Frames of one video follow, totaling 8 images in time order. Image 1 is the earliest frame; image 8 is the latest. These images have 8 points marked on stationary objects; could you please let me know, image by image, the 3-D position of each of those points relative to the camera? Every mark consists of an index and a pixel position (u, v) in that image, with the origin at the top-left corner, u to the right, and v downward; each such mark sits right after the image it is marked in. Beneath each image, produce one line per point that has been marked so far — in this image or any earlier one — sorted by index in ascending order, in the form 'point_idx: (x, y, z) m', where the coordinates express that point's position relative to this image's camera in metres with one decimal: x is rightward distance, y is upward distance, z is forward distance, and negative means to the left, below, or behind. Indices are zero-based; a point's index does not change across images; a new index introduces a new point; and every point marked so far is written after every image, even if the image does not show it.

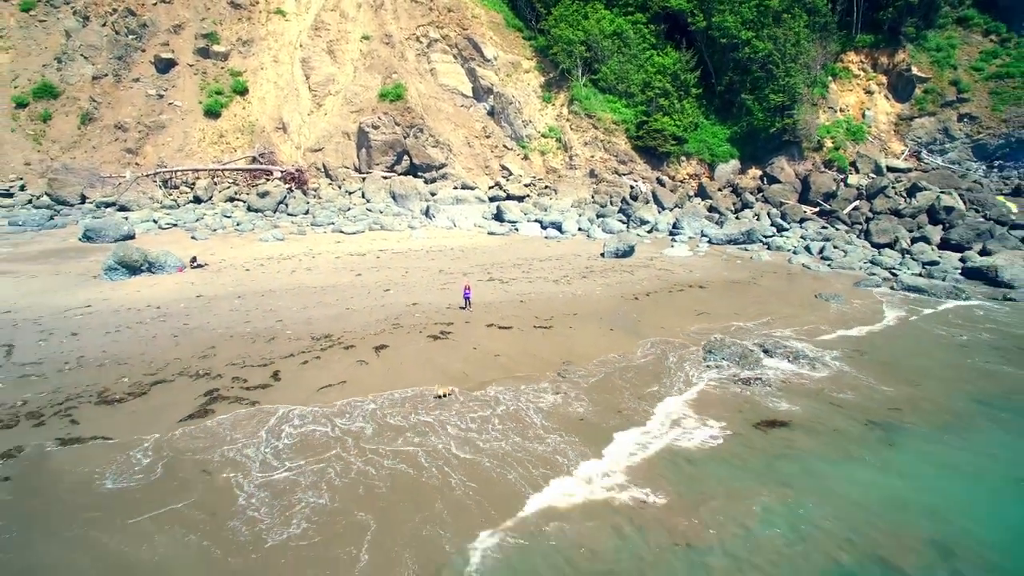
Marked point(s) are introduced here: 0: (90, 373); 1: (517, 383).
0: (-6.1, -1.2, +8.8) m
1: (+0.1, -1.4, +9.5) m
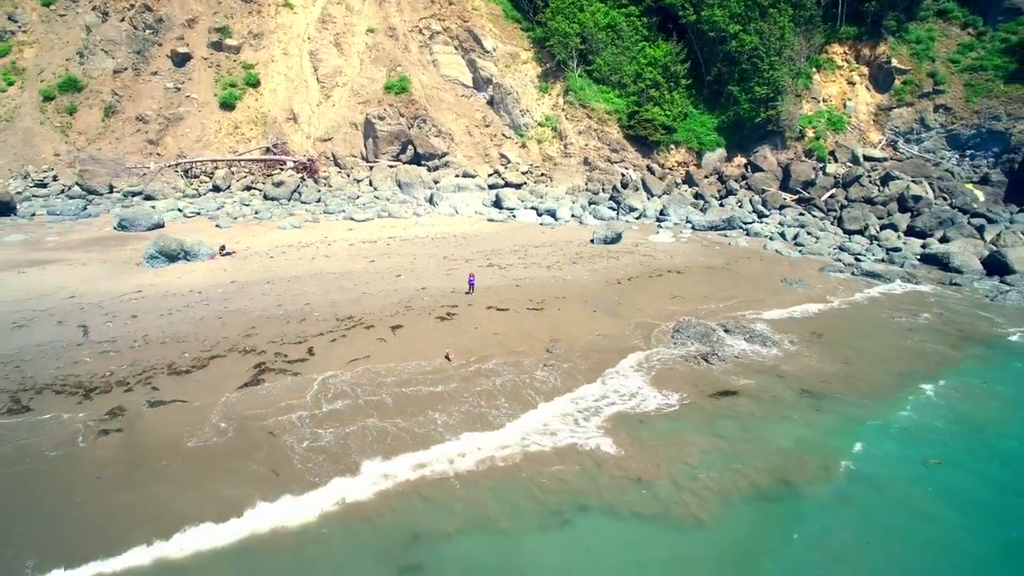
0: (-6.2, -1.1, +10.6) m
1: (0.0, -1.2, +11.3) m
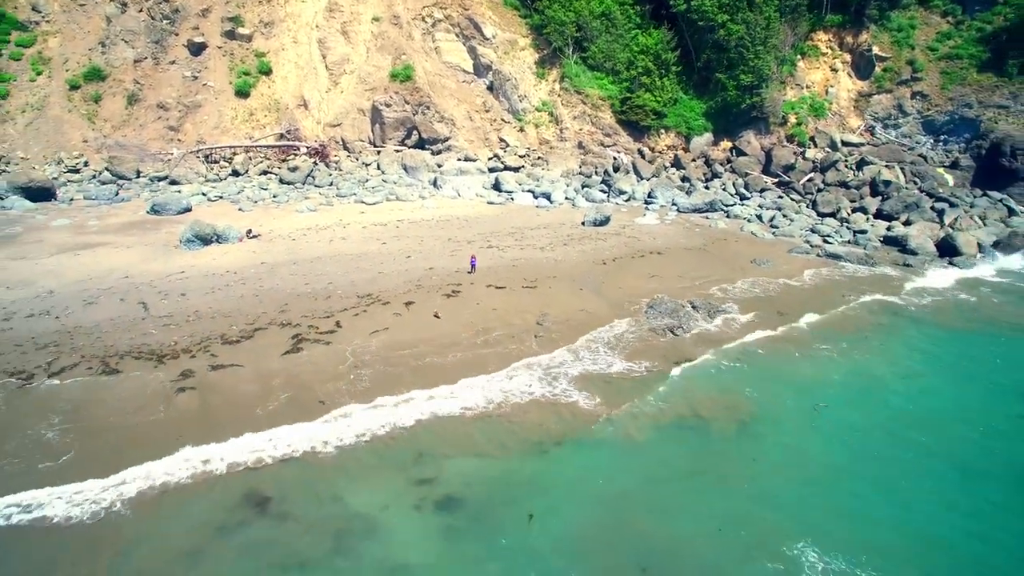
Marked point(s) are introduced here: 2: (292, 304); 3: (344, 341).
0: (-6.3, -0.7, +12.6) m
1: (-0.1, -0.8, +13.3) m
2: (-4.9, -0.4, +13.7) m
3: (-3.4, -1.0, +12.3) m
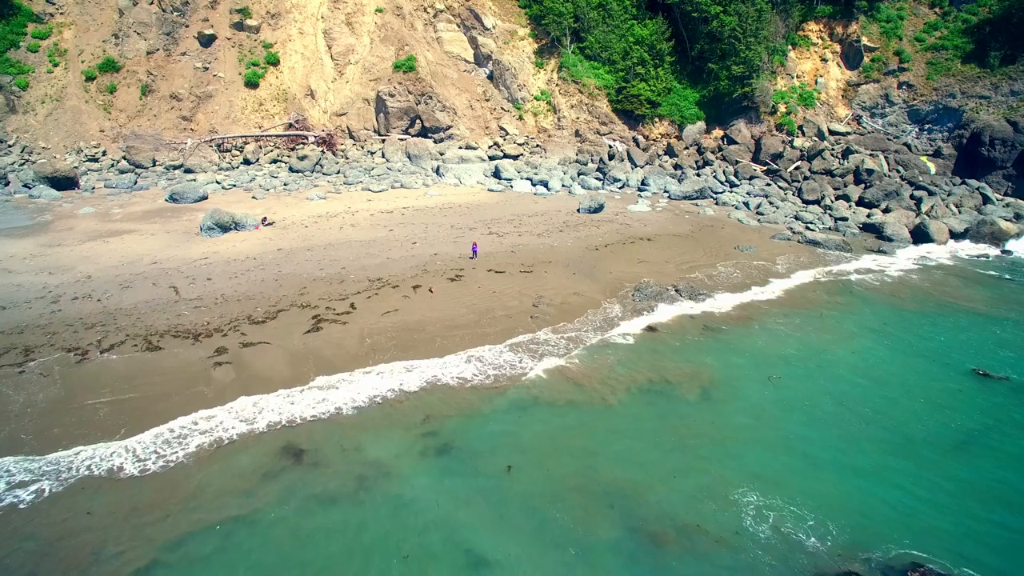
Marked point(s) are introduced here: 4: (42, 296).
0: (-6.3, -0.4, +13.9) m
1: (-0.1, -0.5, +14.6) m
2: (-5.0, 0.0, +15.0) m
3: (-3.4, -0.7, +13.7) m
4: (-10.7, -0.2, +14.0) m
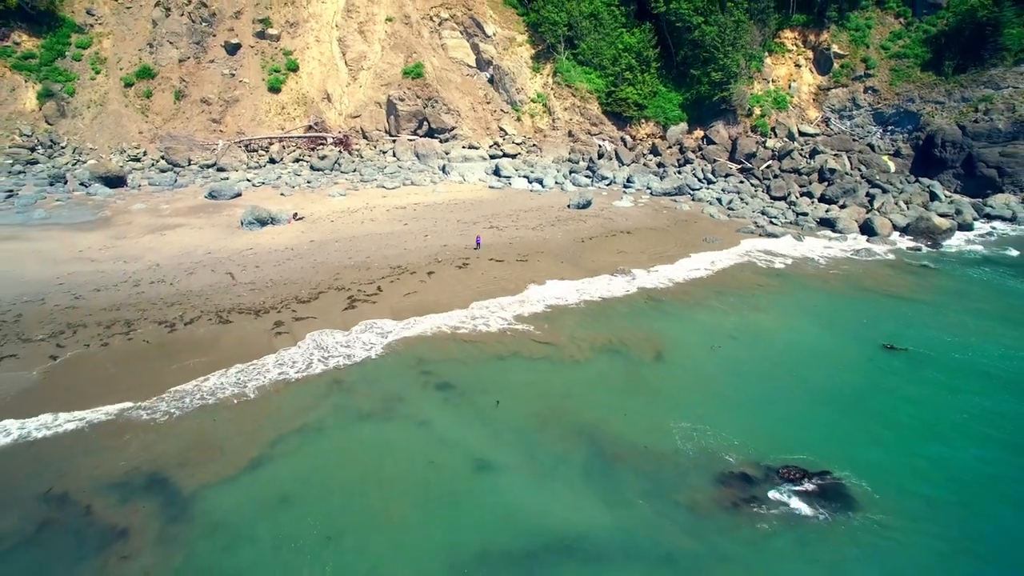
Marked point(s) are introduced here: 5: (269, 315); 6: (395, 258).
0: (-6.4, 0.0, +17.0) m
1: (-0.2, -0.1, +17.7) m
2: (-5.0, +0.4, +18.1) m
3: (-3.5, -0.3, +16.8) m
4: (-10.8, +0.2, +17.1) m
5: (-6.2, -0.7, +15.5) m
6: (-3.7, +1.0, +19.4) m
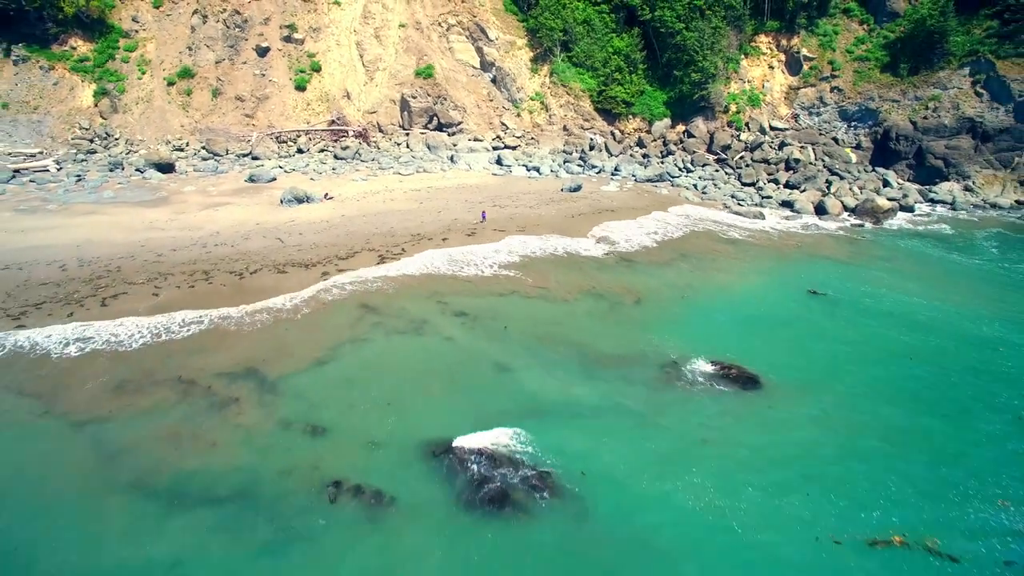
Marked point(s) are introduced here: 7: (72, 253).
0: (-6.4, +1.3, +20.7) m
1: (-0.2, +1.2, +21.4) m
2: (-5.0, +1.7, +21.8) m
3: (-3.5, +1.0, +20.5) m
4: (-10.8, +1.5, +20.8) m
5: (-6.2, +0.6, +19.2) m
6: (-3.7, +2.2, +23.1) m
7: (-14.1, +1.1, +19.7) m
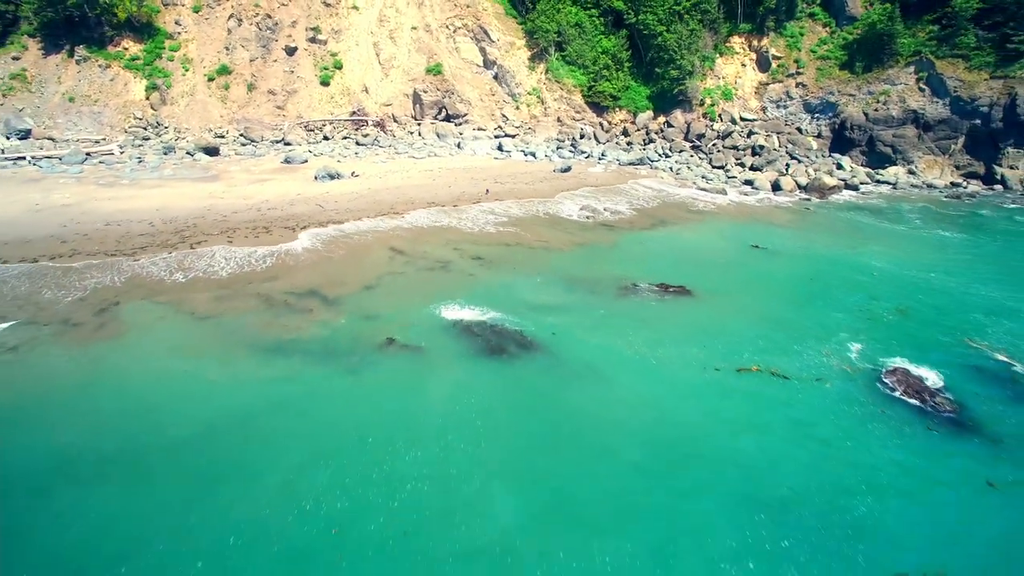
0: (-6.5, +3.1, +25.4) m
1: (-0.2, +3.0, +26.0) m
2: (-5.1, +3.5, +26.4) m
3: (-3.6, +2.7, +25.1) m
4: (-10.9, +3.3, +25.4) m
5: (-6.3, +2.4, +23.8) m
6: (-3.8, +4.0, +27.8) m
7: (-14.2, +2.9, +24.3) m
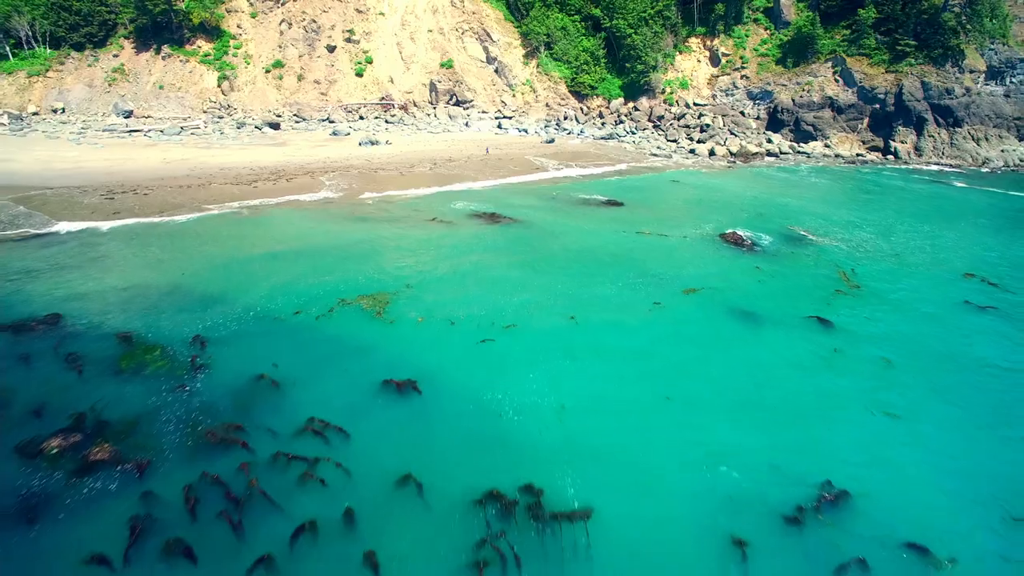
0: (-6.7, +6.9, +34.8) m
1: (-0.5, +6.8, +35.5) m
2: (-5.3, +7.3, +35.9) m
3: (-3.8, +6.6, +34.5) m
4: (-11.1, +7.2, +34.9) m
5: (-6.5, +6.2, +33.3) m
6: (-4.0, +7.9, +37.2) m
7: (-14.5, +6.8, +33.8) m
